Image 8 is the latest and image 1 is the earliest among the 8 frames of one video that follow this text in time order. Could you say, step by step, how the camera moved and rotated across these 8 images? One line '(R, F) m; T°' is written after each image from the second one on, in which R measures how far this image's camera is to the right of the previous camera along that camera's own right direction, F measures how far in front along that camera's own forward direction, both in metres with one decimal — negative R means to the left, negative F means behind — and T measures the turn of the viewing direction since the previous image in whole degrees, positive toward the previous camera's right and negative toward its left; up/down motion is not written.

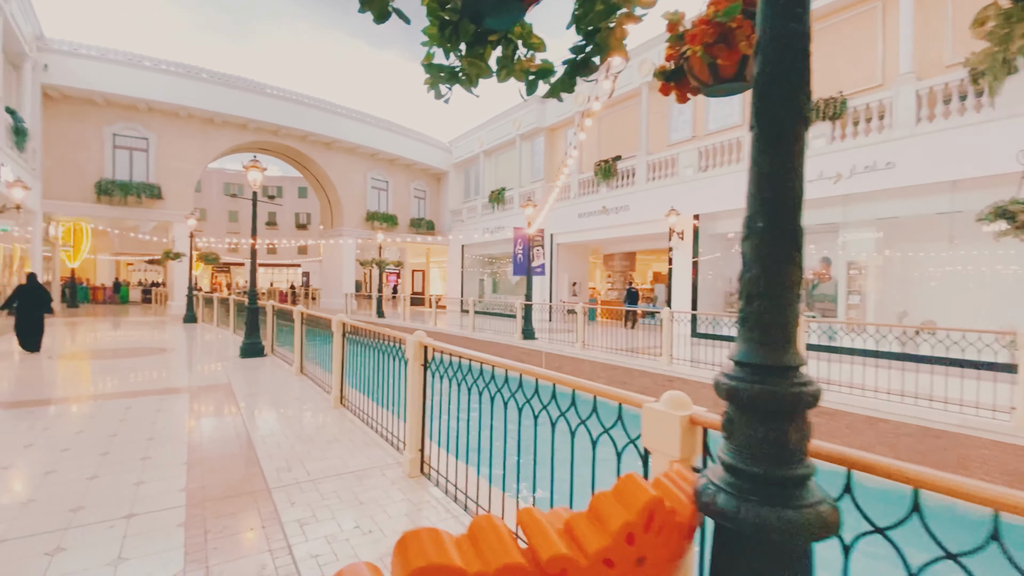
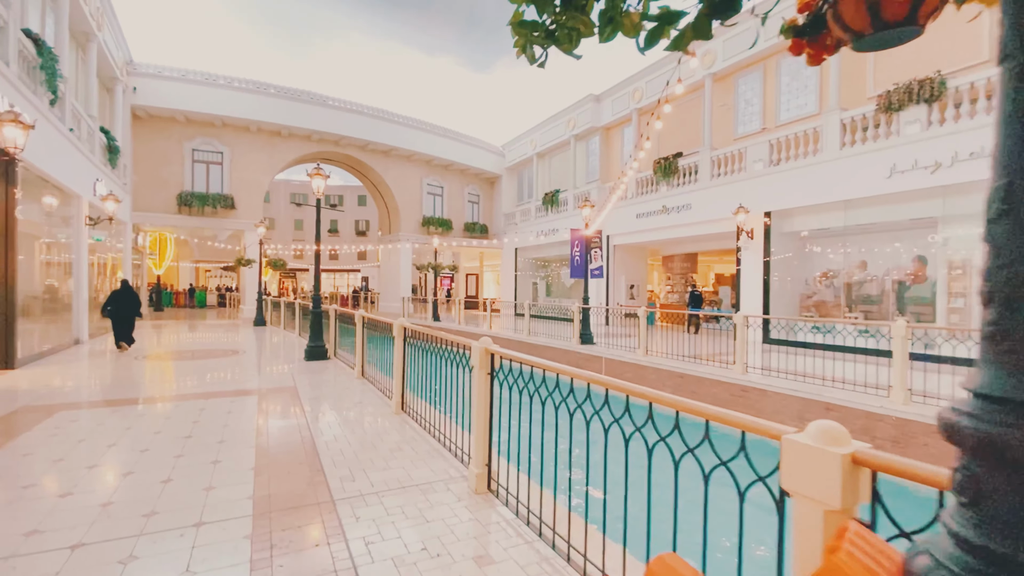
(-0.1, +0.2) m; -6°
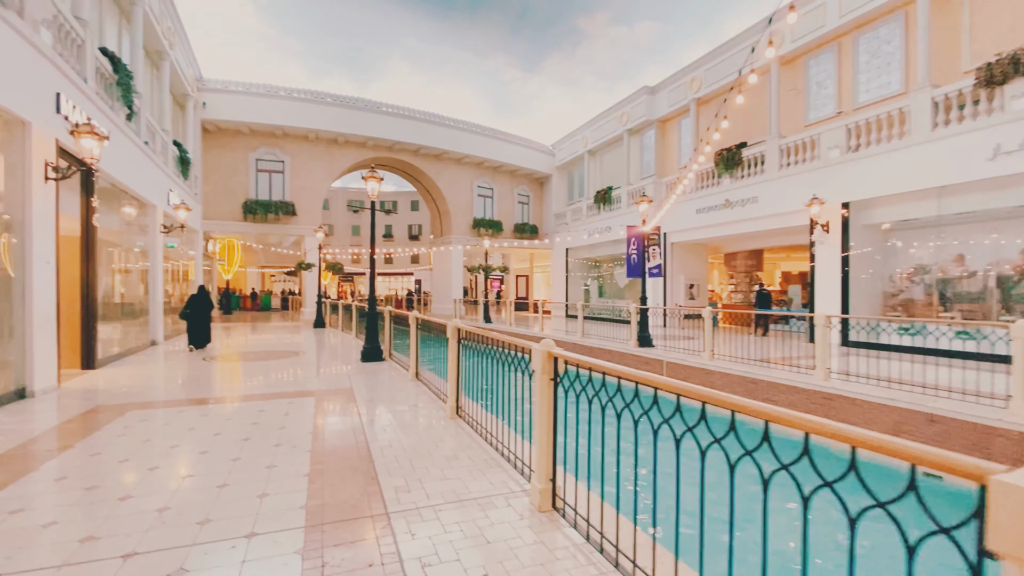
(-0.1, +0.3) m; -6°
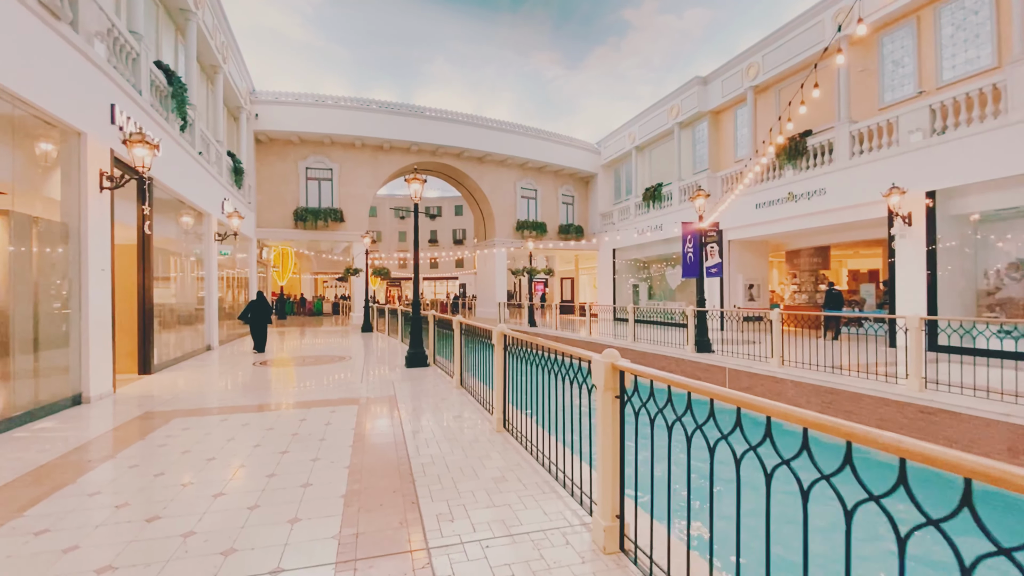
(-0.1, +0.4) m; -5°
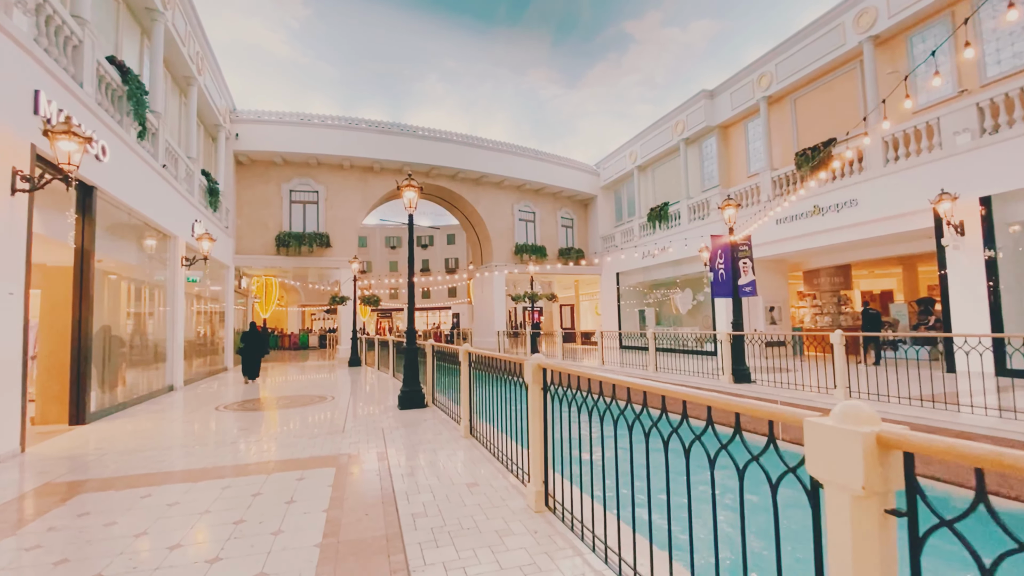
(-0.3, +1.3) m; +1°
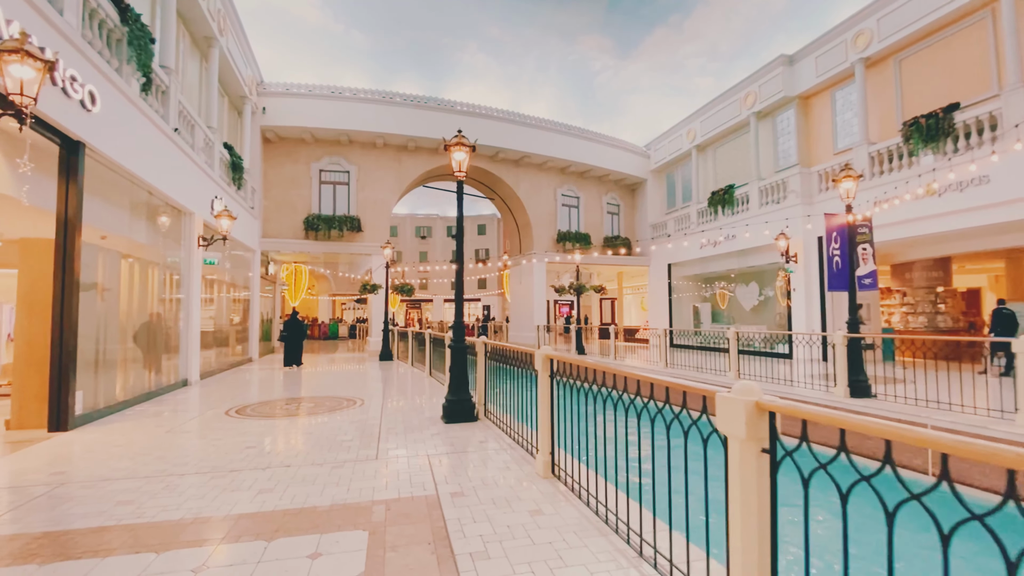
(-0.6, +1.4) m; -3°
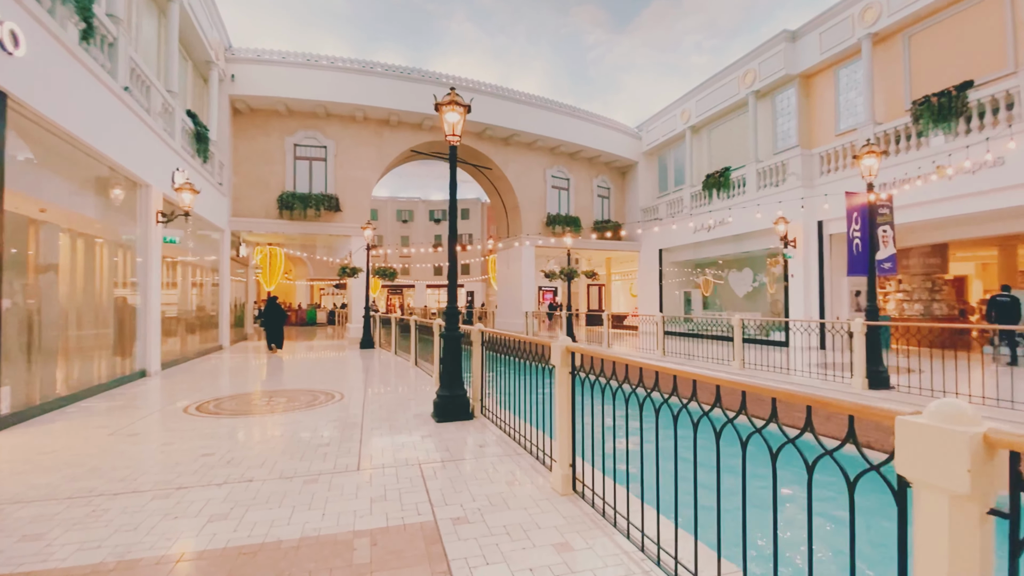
(-0.2, +0.7) m; +2°
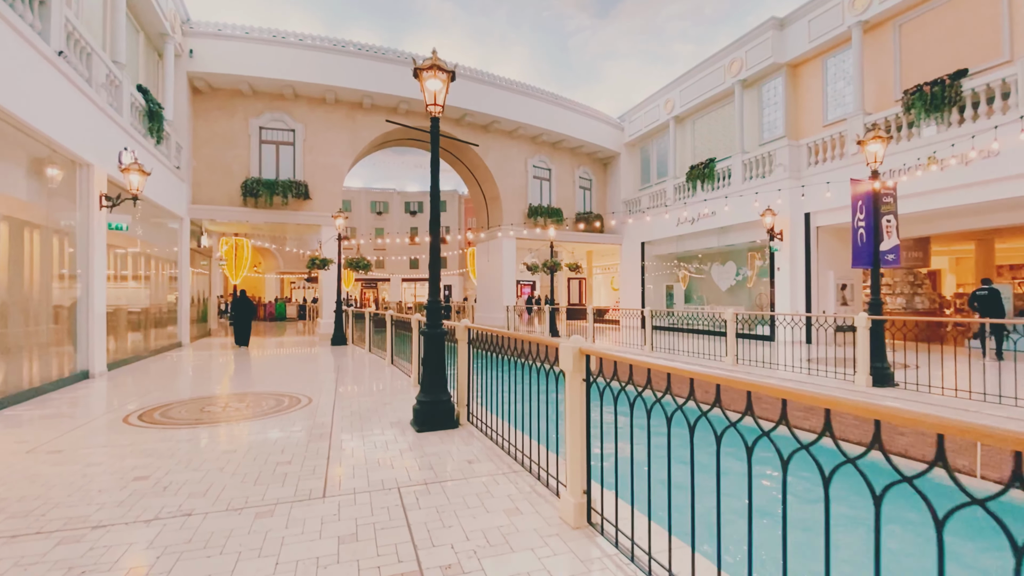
(-0.1, +0.6) m; +3°
